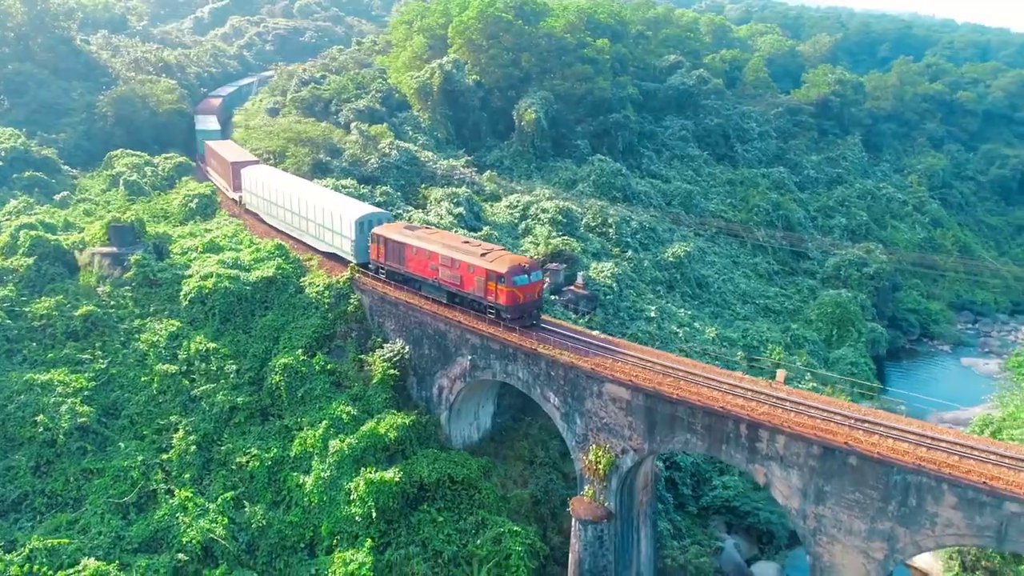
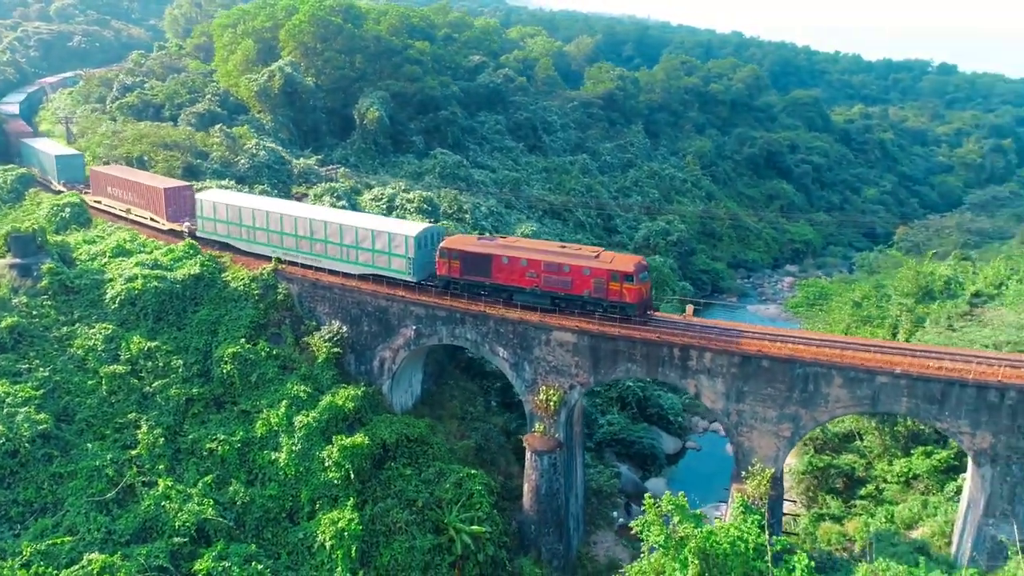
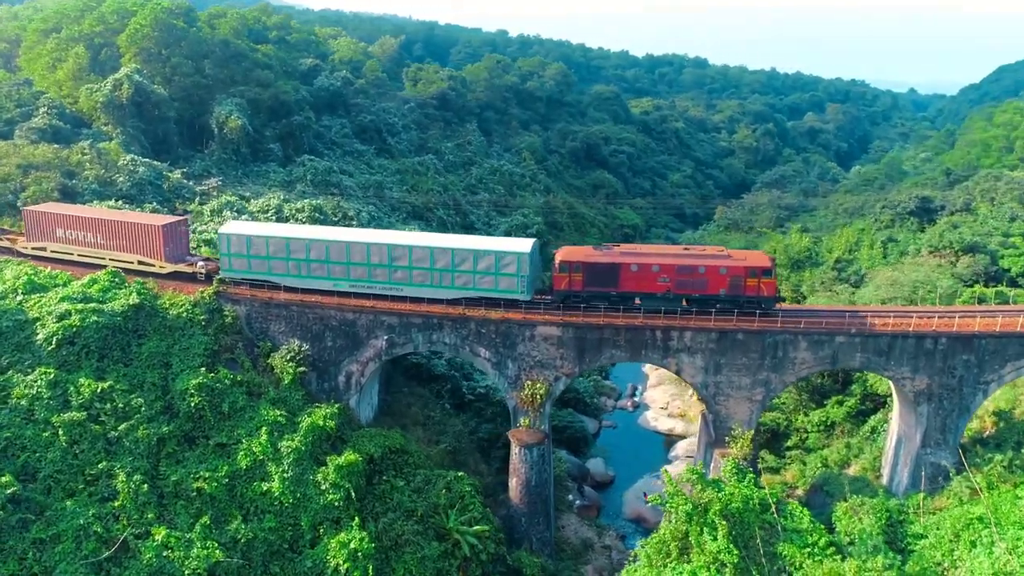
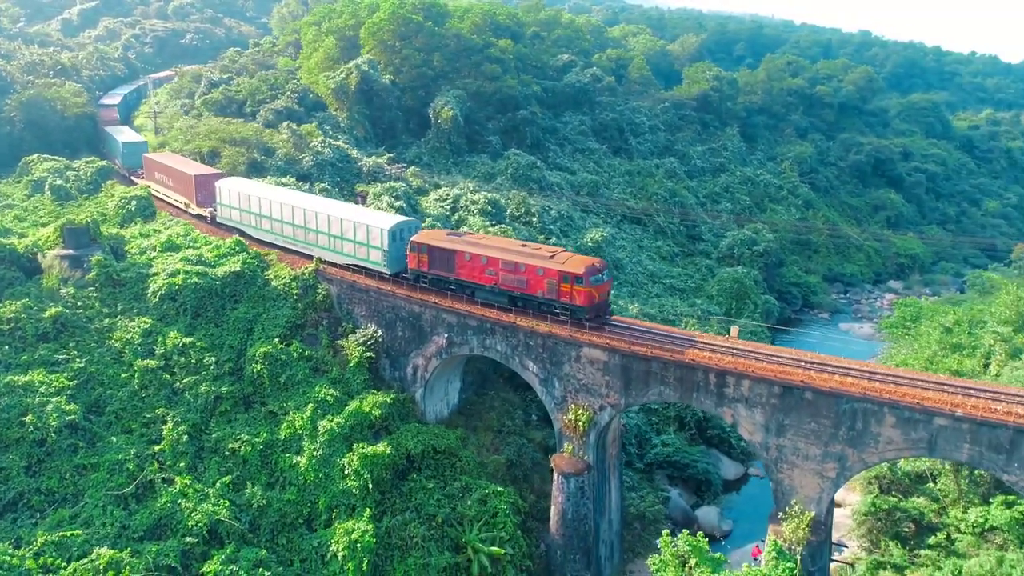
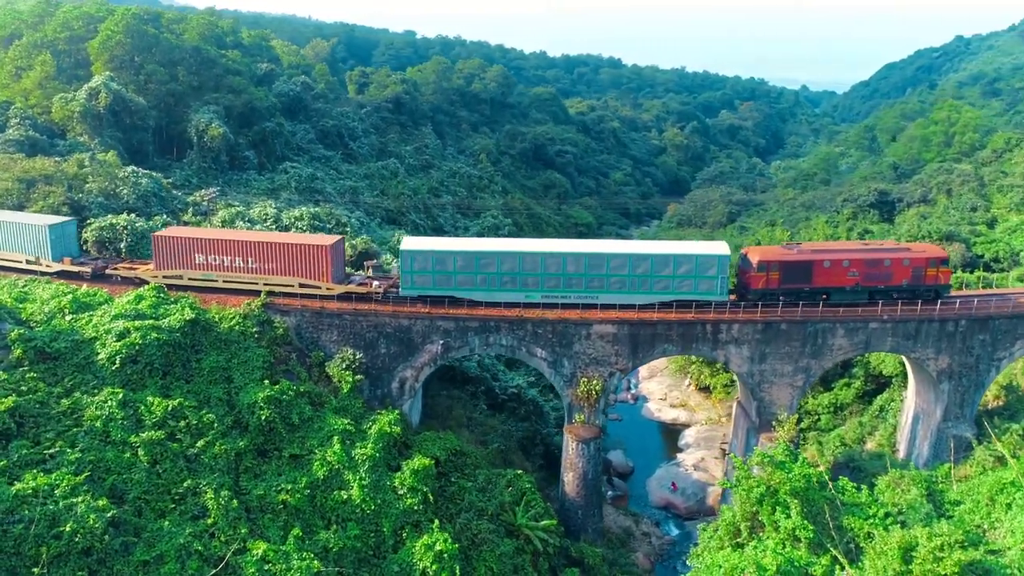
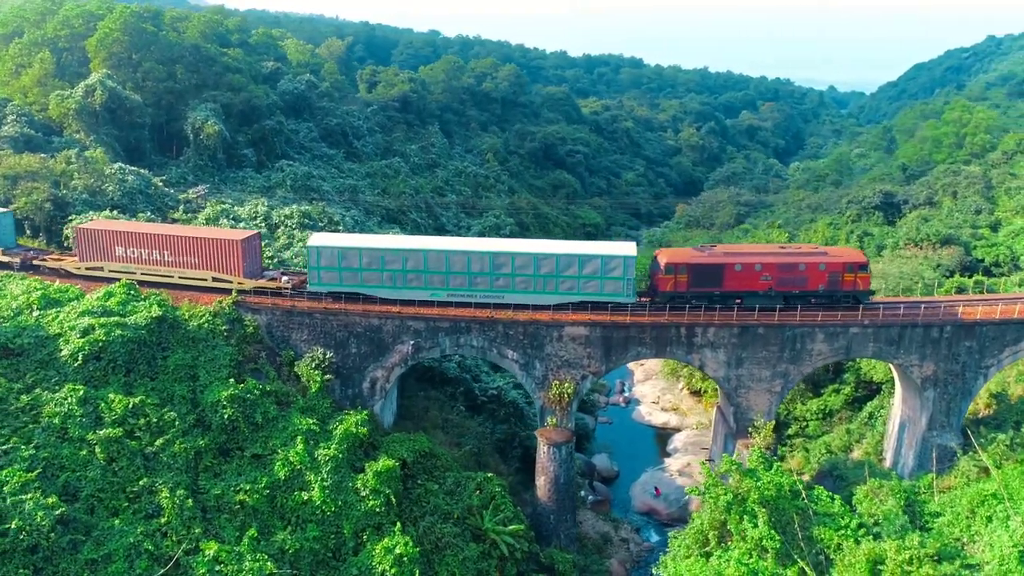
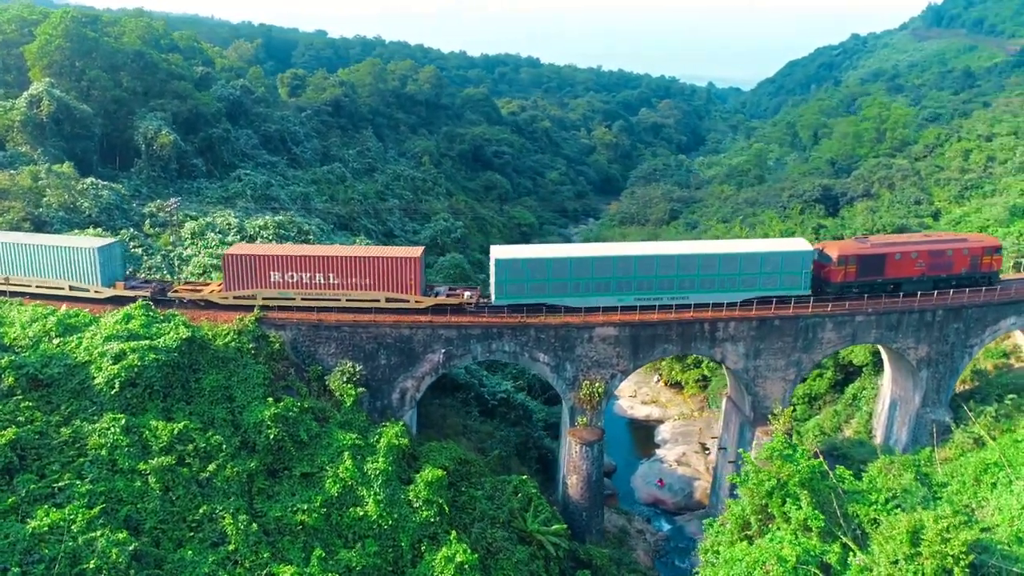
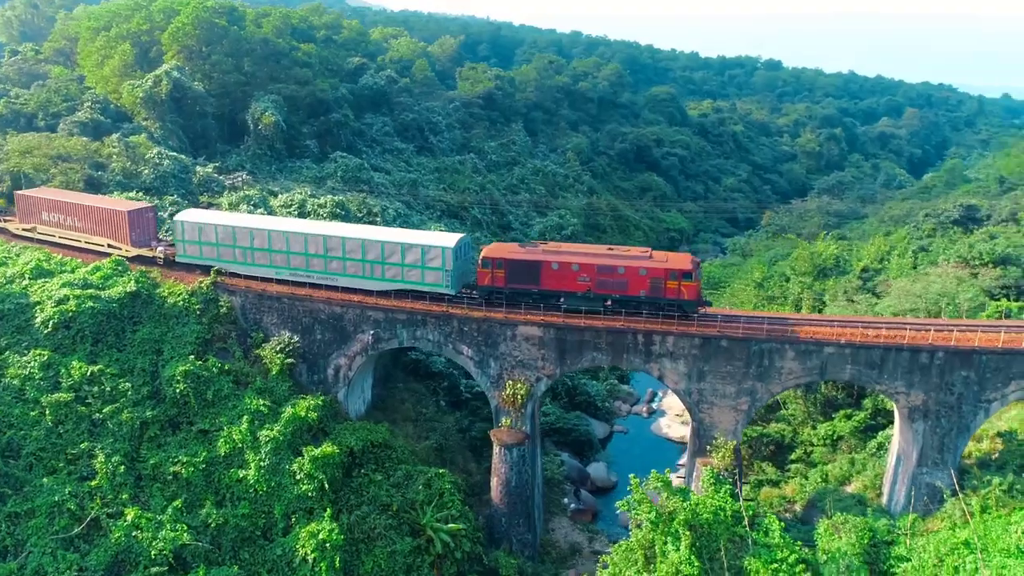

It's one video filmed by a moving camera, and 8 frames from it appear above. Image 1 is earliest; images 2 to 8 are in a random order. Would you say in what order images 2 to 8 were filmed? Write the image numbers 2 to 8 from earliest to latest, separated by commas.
4, 2, 8, 3, 6, 5, 7
